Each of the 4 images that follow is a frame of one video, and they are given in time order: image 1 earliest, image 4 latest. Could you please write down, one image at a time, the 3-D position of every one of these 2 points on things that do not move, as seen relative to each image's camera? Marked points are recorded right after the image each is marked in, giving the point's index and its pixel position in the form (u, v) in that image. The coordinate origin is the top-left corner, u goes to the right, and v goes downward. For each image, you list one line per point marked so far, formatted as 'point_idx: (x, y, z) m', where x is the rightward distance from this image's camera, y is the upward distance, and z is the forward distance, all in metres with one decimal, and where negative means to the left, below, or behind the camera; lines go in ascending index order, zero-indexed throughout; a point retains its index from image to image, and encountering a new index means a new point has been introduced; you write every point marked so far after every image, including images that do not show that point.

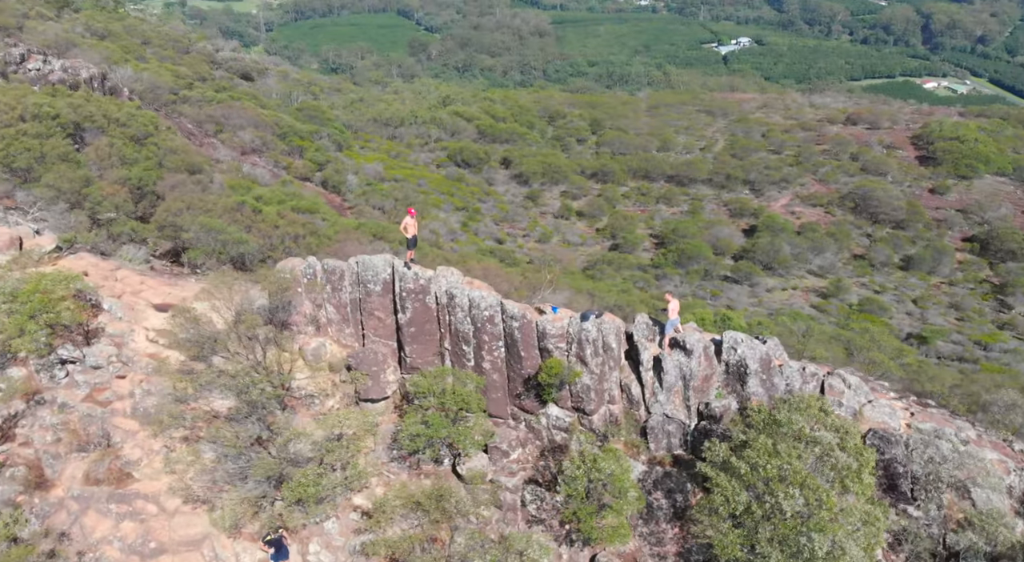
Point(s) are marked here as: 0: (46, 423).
0: (-8.2, -2.5, +13.0) m
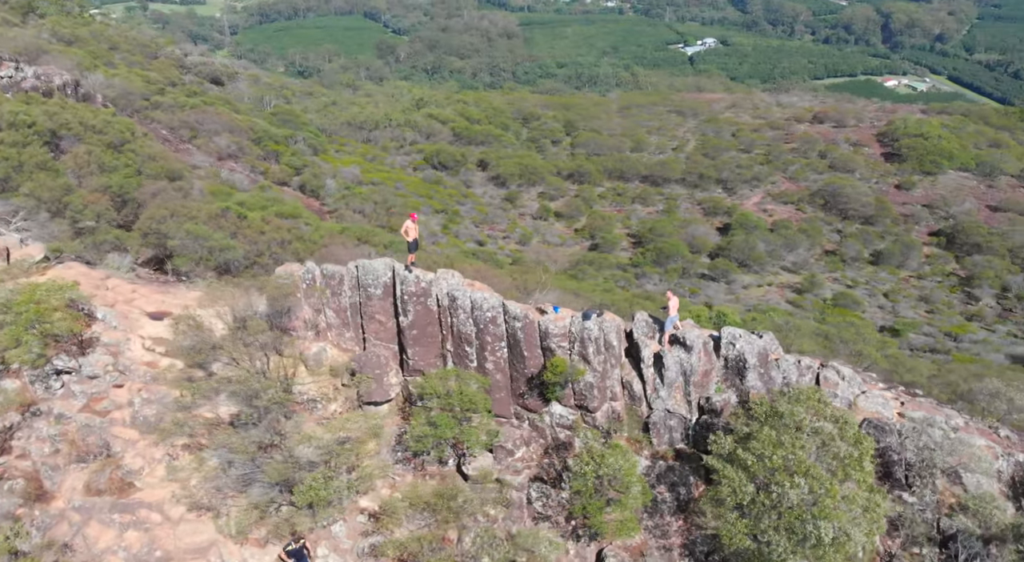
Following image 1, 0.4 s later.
0: (-8.2, -2.7, +12.8) m
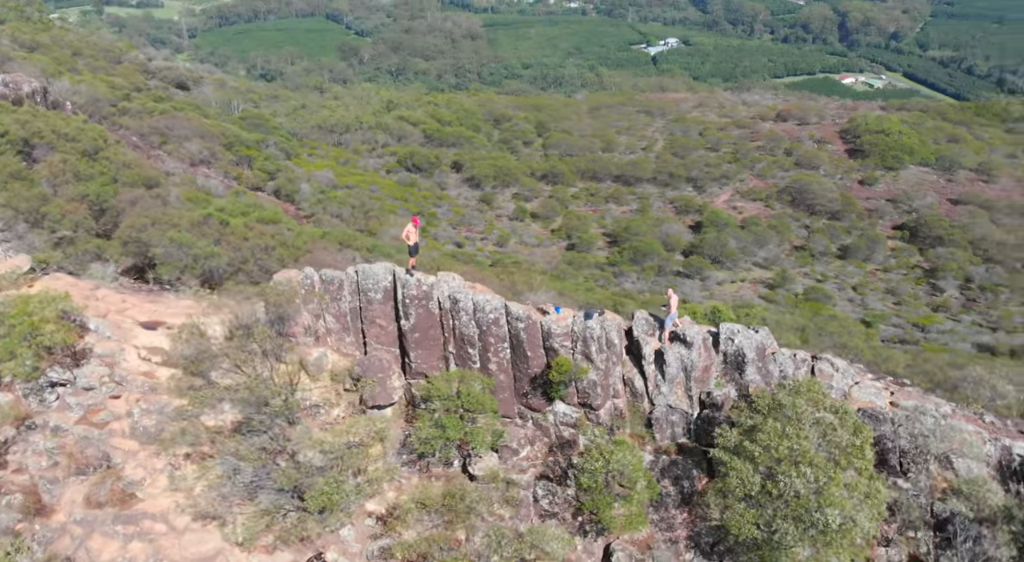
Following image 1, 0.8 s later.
0: (-8.1, -2.9, +12.7) m
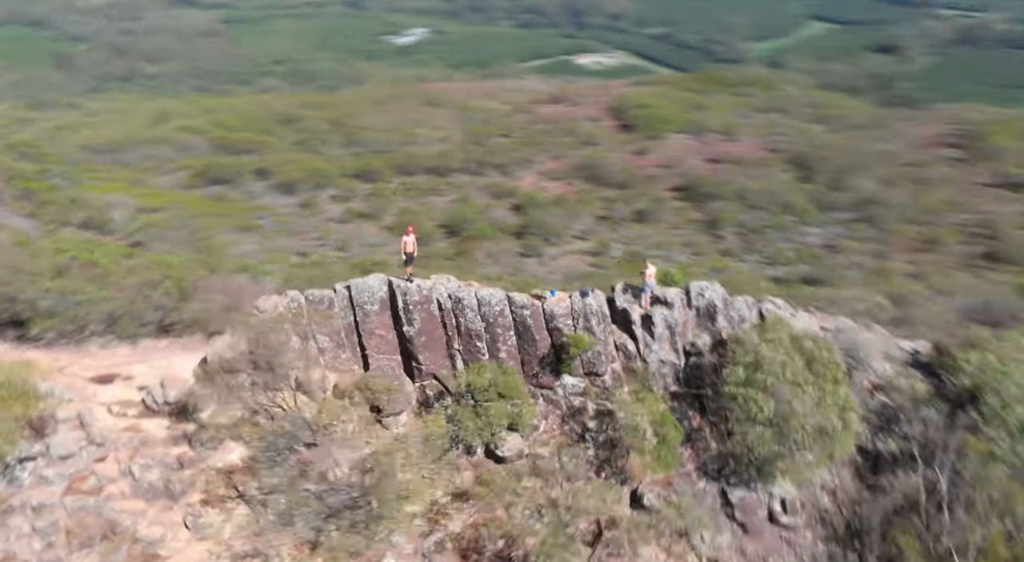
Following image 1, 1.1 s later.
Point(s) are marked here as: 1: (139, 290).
0: (-7.4, -3.9, +11.5) m
1: (-10.8, -0.2, +21.1) m
